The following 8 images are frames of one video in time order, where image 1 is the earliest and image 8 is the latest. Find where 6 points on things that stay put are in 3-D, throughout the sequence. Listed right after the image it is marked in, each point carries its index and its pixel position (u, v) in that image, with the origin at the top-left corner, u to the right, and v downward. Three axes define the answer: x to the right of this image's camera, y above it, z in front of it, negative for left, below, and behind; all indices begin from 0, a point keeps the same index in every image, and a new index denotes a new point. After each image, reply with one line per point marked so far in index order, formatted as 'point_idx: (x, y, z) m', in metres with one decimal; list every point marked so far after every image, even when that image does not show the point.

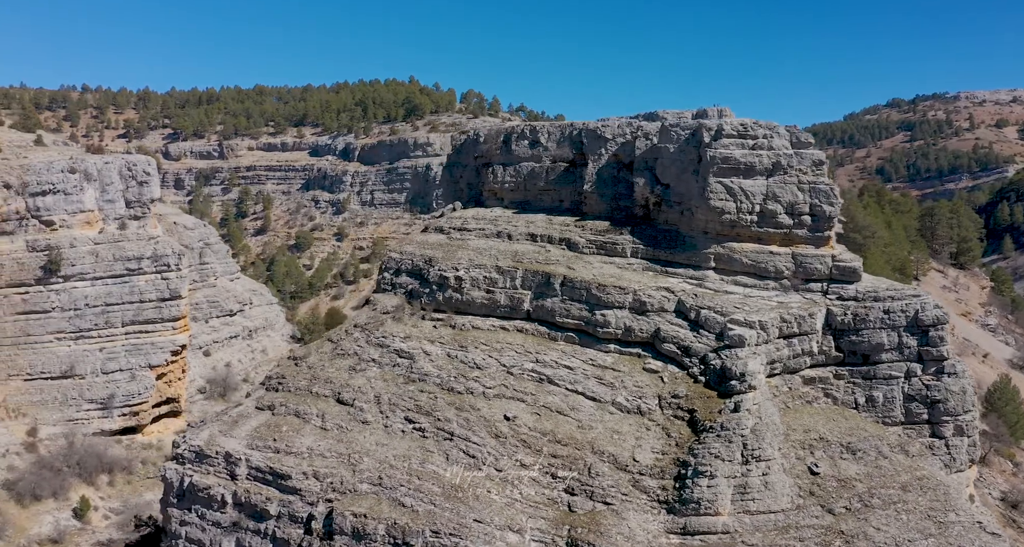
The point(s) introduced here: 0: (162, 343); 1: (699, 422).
0: (-11.4, -2.3, +25.9) m
1: (+3.4, -2.5, +13.2) m
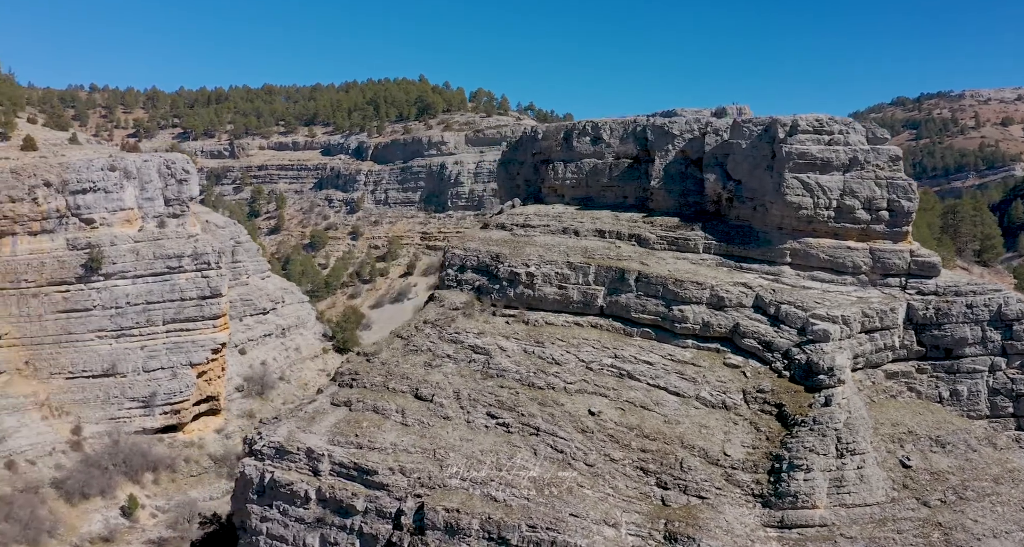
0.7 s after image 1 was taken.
0: (-10.1, -2.2, +25.8) m
1: (+4.8, -2.4, +13.2) m
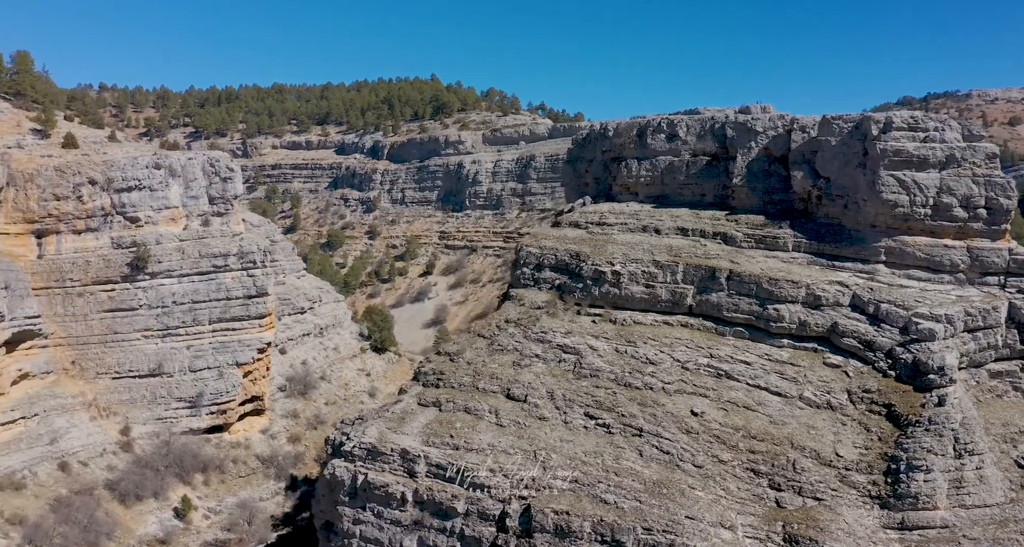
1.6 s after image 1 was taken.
0: (-8.5, -2.2, +25.6) m
1: (+6.4, -2.3, +13.0) m
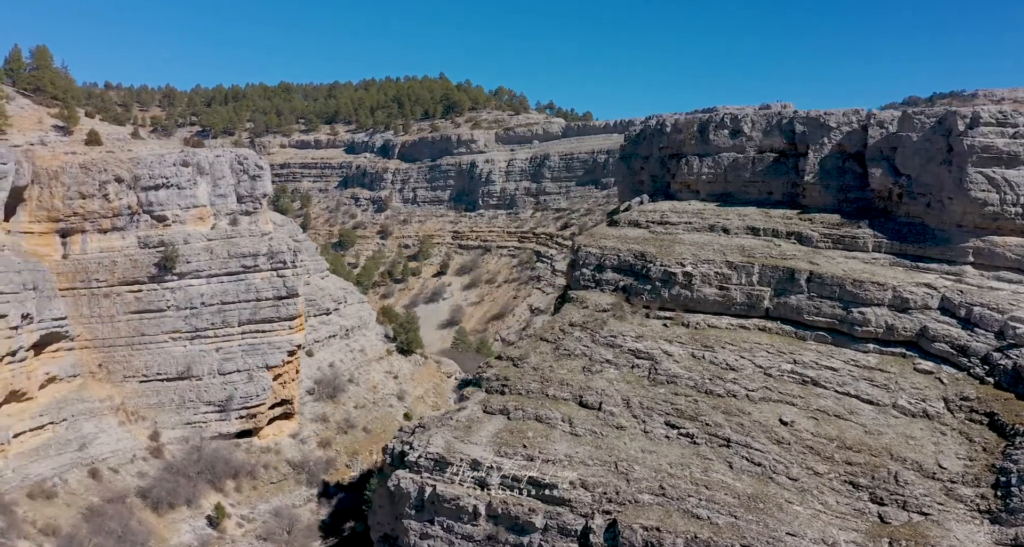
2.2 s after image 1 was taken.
0: (-7.3, -2.2, +24.9) m
1: (+7.6, -2.4, +12.3) m
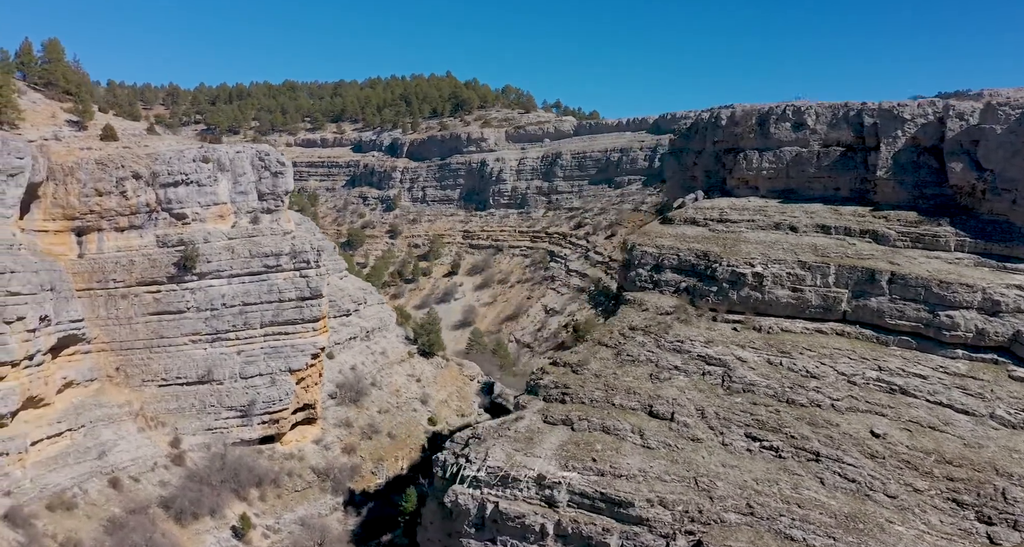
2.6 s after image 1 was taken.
0: (-6.4, -2.2, +24.1) m
1: (+8.6, -2.4, +11.5) m
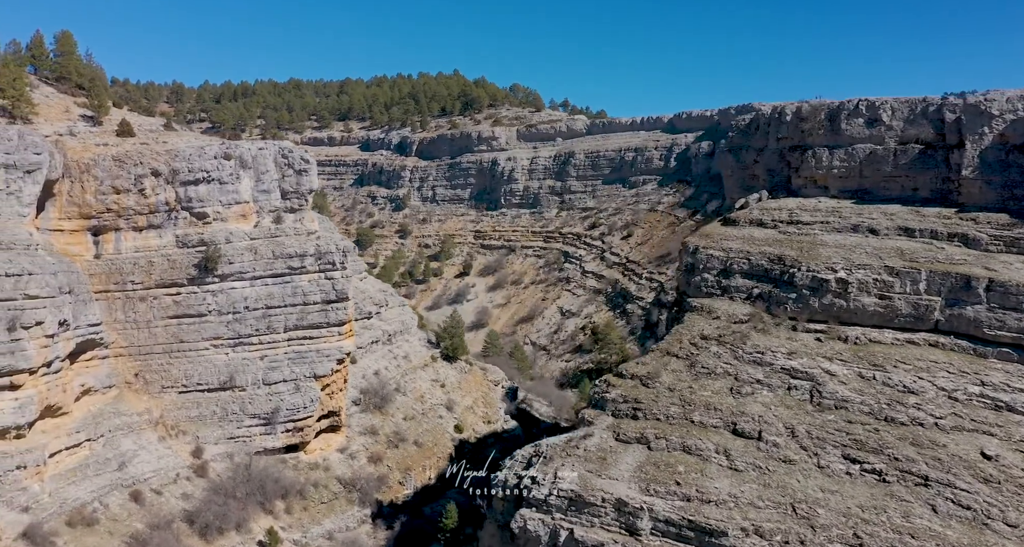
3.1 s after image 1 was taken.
0: (-5.4, -2.2, +23.1) m
1: (+9.6, -2.5, +10.5) m
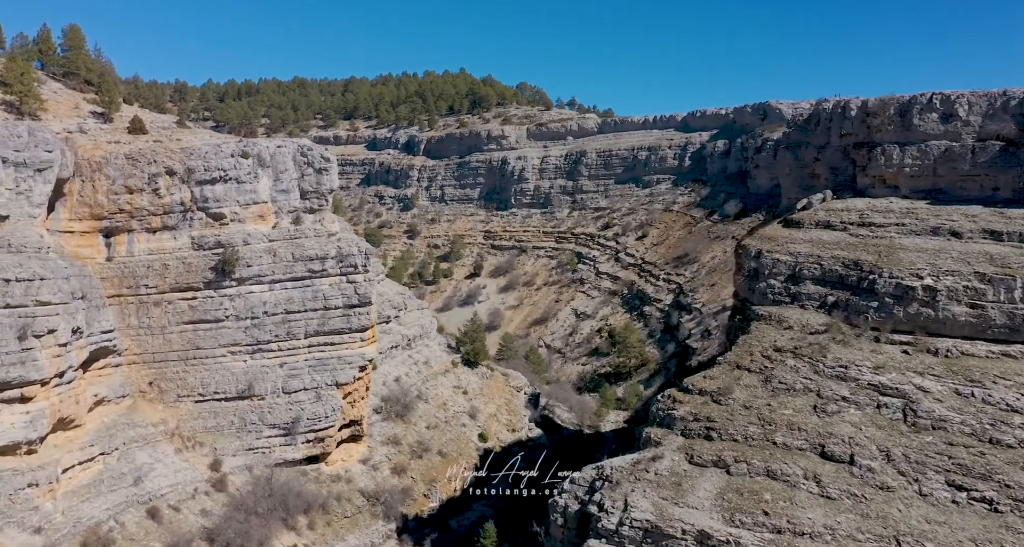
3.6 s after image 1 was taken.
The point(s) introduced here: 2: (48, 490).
0: (-4.5, -2.3, +22.1) m
1: (+10.4, -2.6, +9.6) m
2: (-9.8, -4.5, +16.7) m
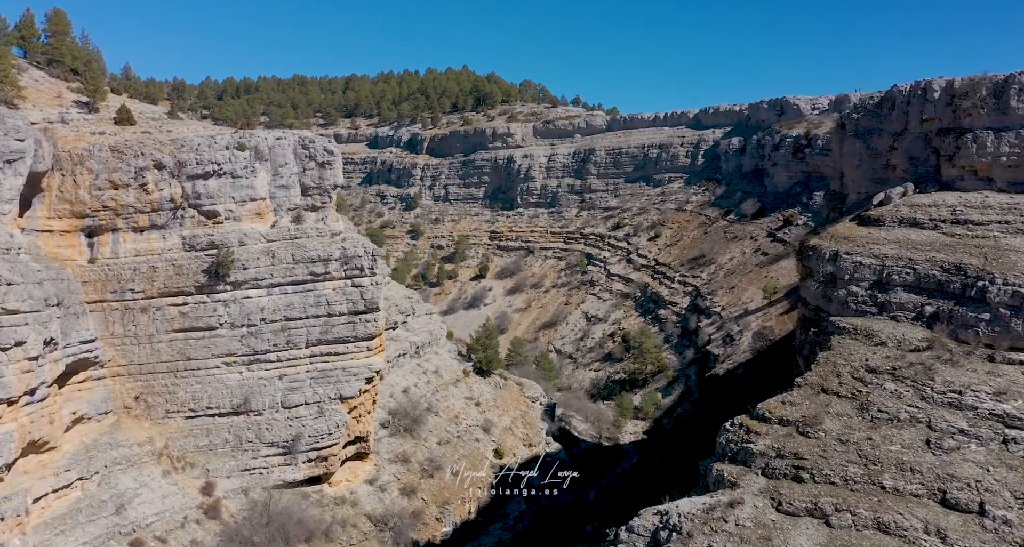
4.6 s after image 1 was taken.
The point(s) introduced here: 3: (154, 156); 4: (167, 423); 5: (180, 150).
0: (-4.0, -2.4, +20.2) m
1: (+11.0, -2.7, +7.7) m
2: (-9.2, -4.6, +14.8) m
3: (-8.6, +2.8, +19.1) m
4: (-8.2, -3.6, +18.7) m
5: (-8.0, +3.0, +19.3) m
